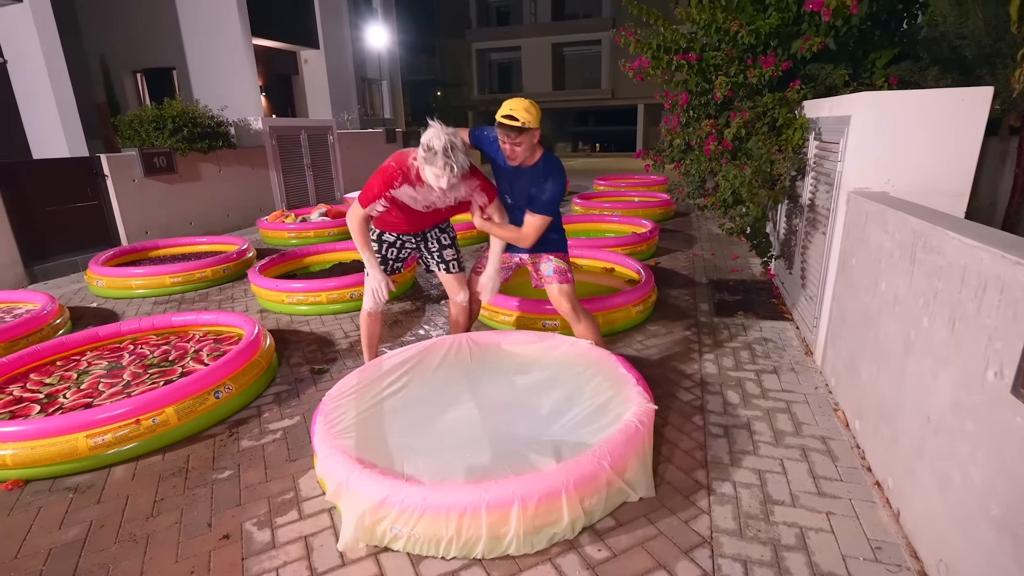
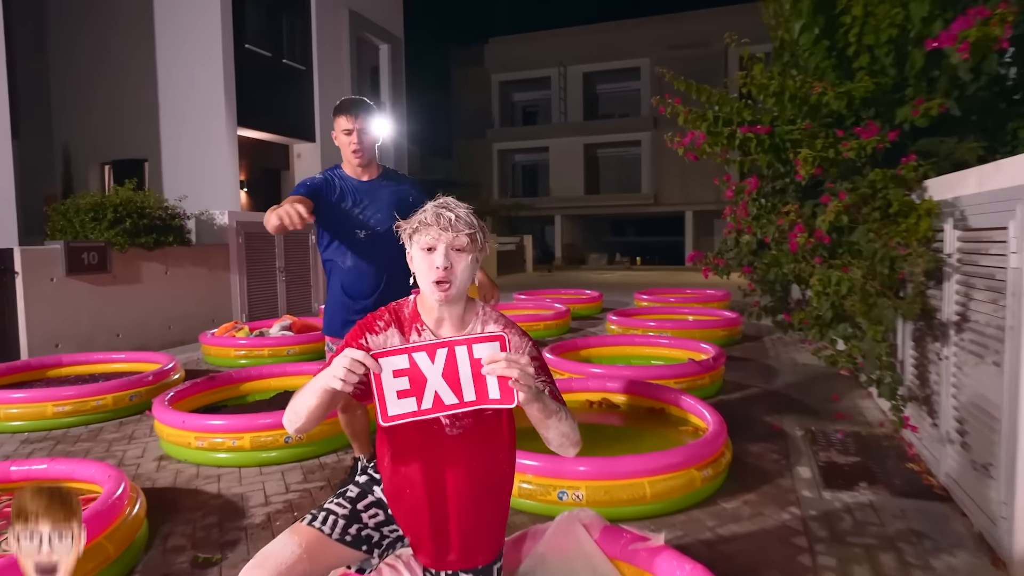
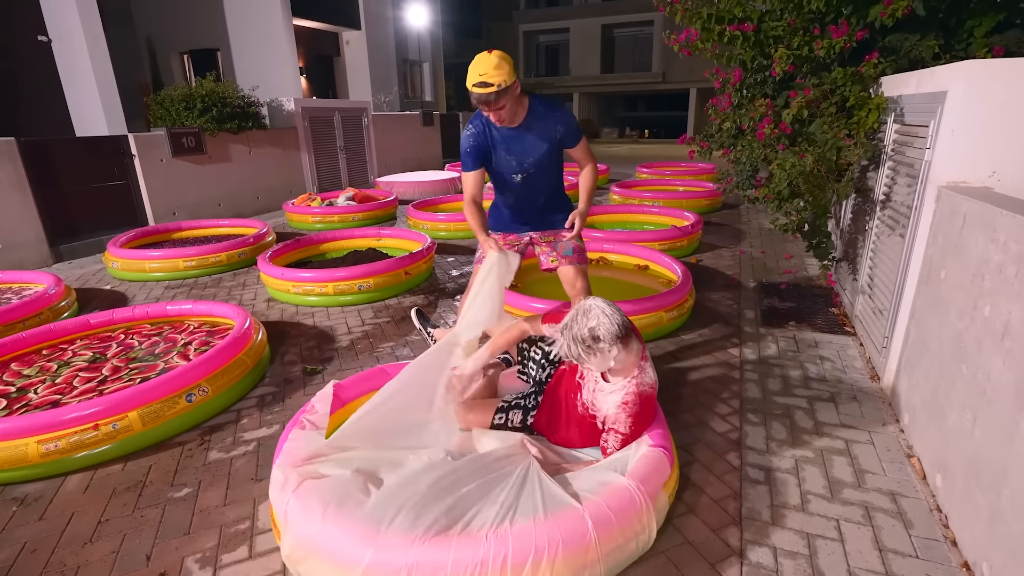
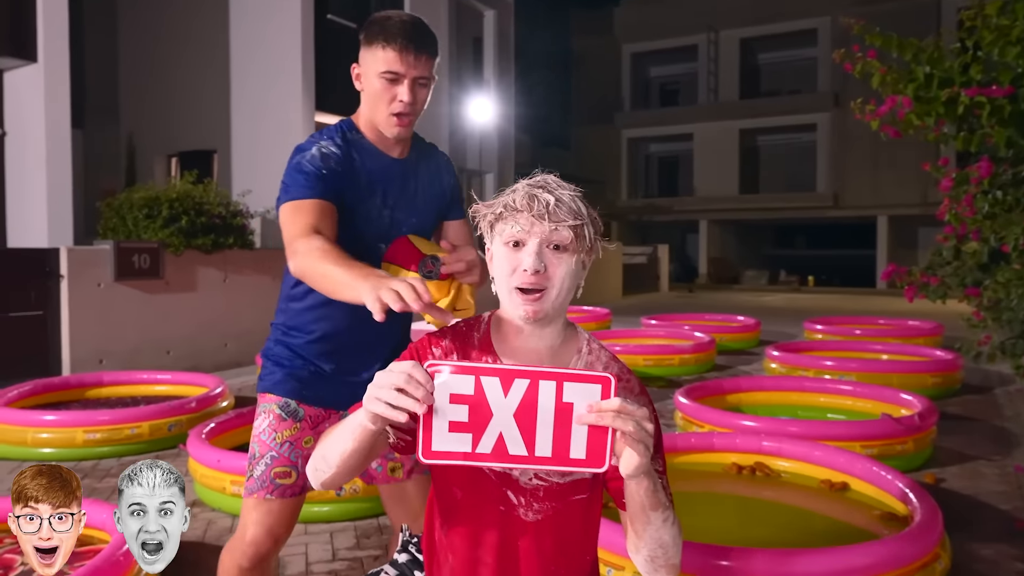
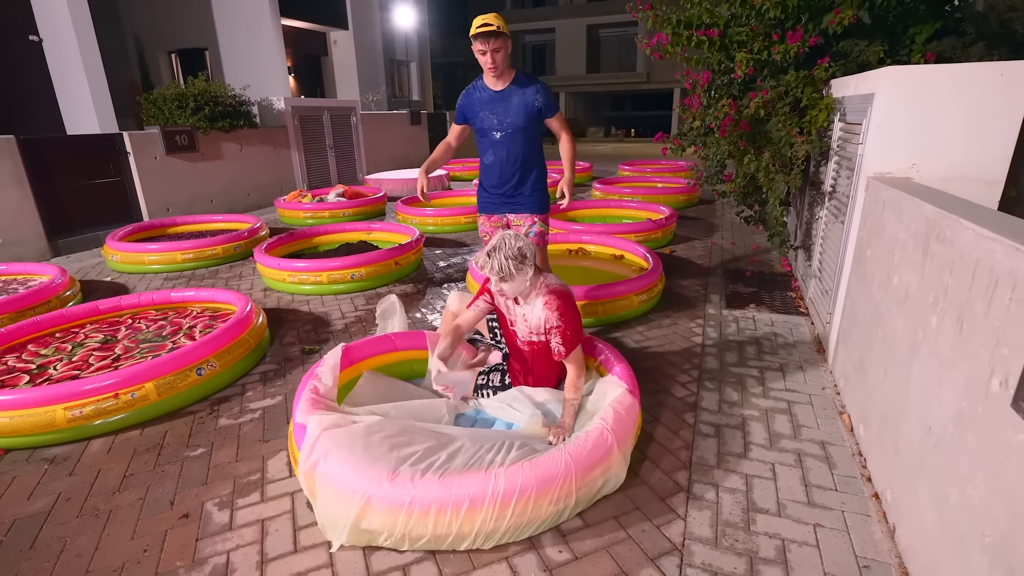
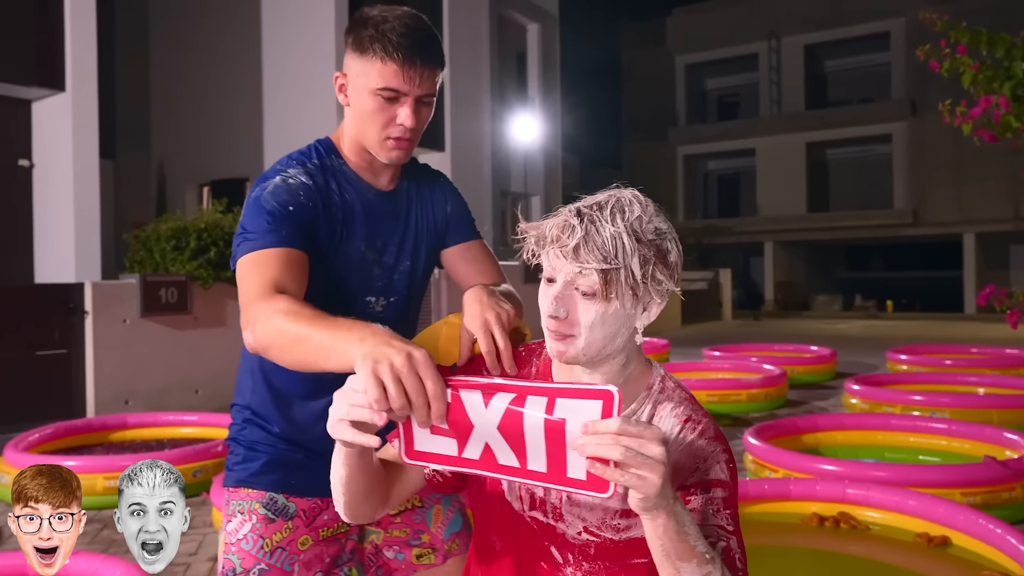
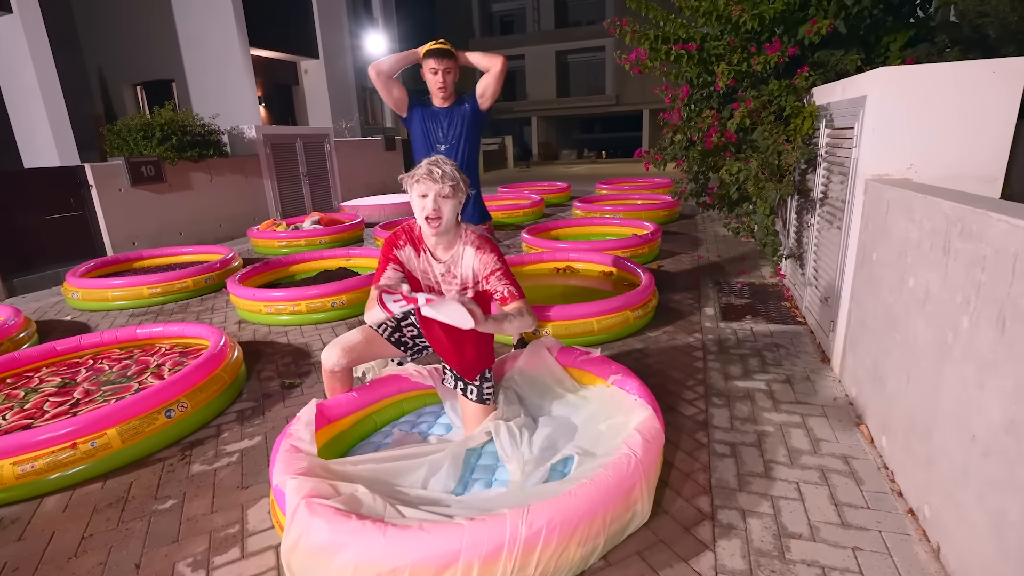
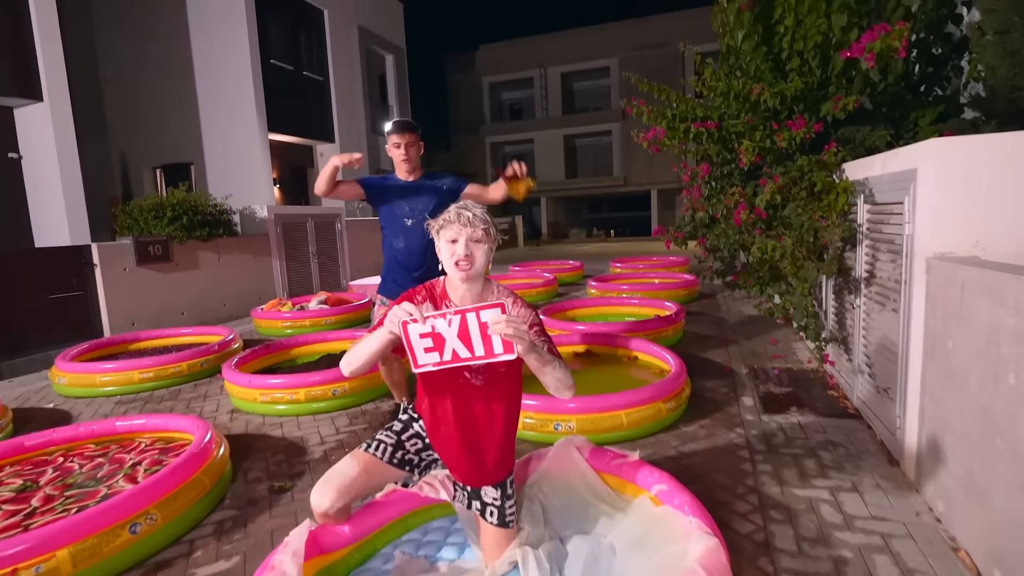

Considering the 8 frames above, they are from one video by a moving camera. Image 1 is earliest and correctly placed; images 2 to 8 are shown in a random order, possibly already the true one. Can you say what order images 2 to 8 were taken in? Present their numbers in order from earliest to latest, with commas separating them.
3, 5, 7, 8, 2, 4, 6
